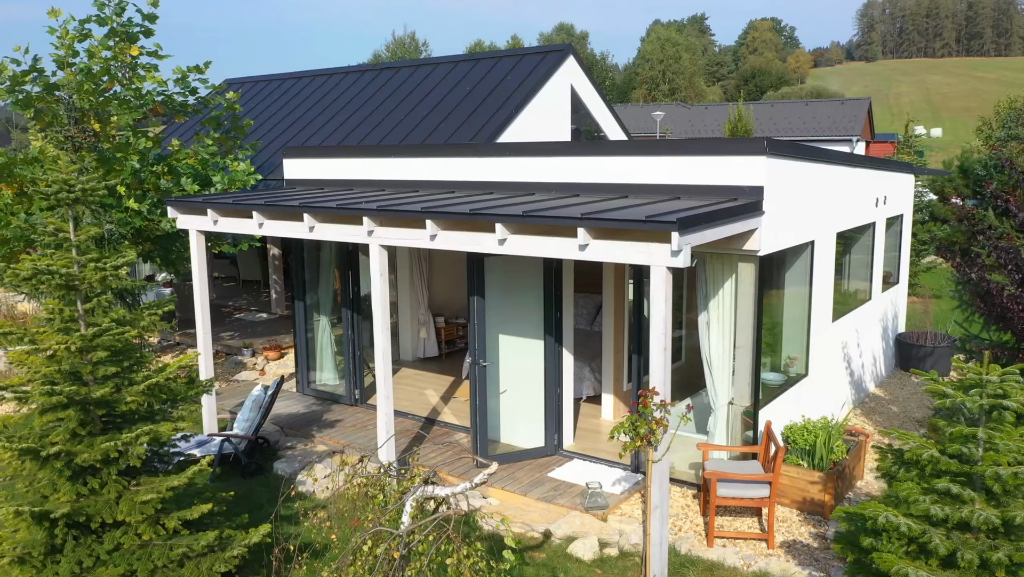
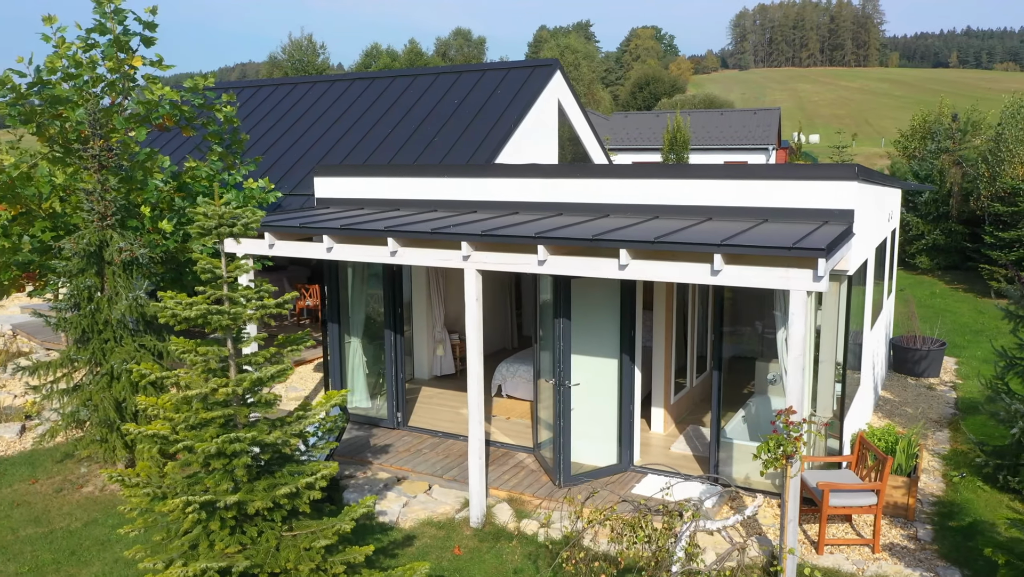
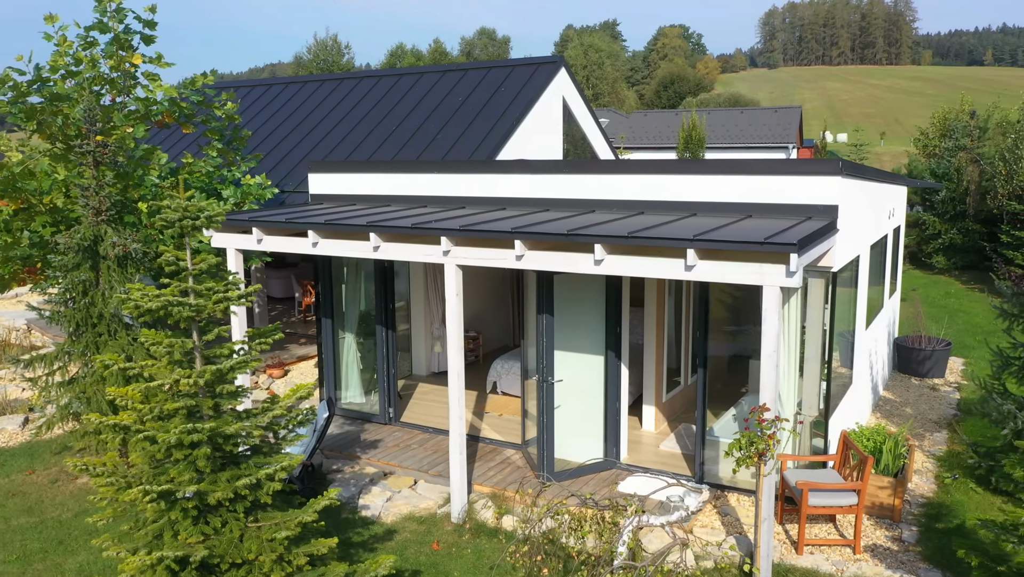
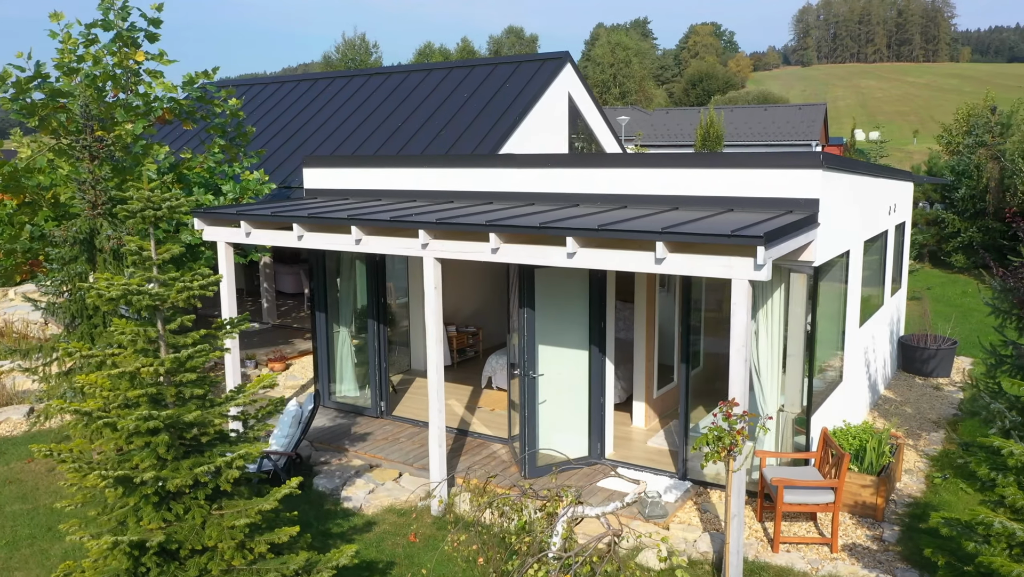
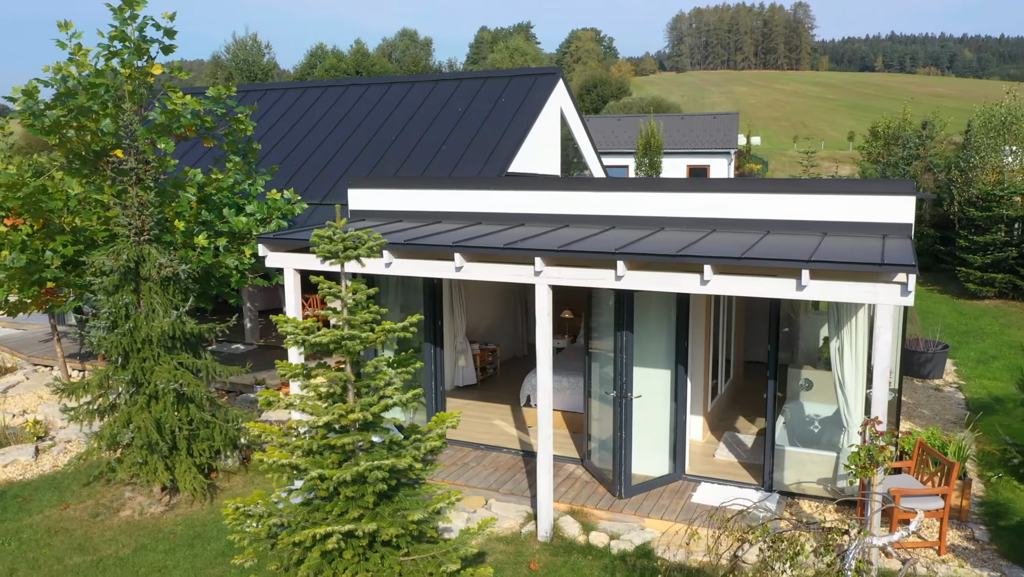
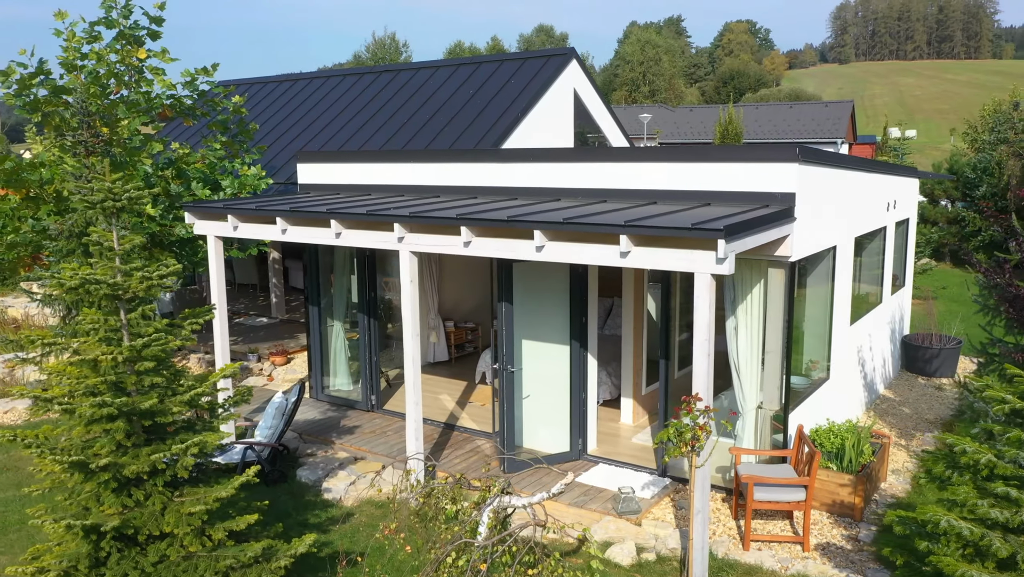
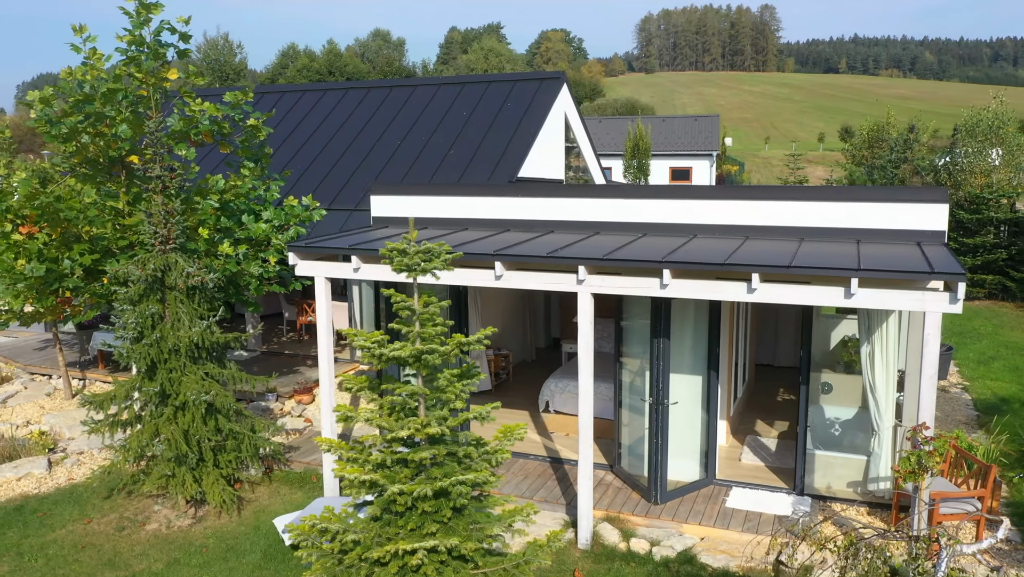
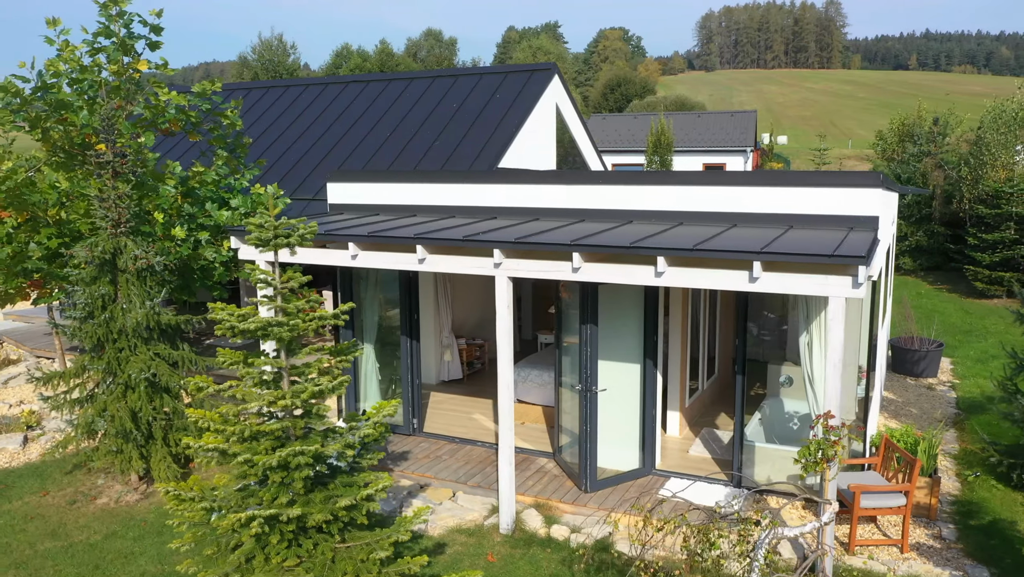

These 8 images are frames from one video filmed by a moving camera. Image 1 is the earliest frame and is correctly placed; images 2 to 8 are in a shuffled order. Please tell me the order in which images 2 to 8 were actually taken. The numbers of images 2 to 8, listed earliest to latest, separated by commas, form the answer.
6, 4, 3, 2, 8, 5, 7
